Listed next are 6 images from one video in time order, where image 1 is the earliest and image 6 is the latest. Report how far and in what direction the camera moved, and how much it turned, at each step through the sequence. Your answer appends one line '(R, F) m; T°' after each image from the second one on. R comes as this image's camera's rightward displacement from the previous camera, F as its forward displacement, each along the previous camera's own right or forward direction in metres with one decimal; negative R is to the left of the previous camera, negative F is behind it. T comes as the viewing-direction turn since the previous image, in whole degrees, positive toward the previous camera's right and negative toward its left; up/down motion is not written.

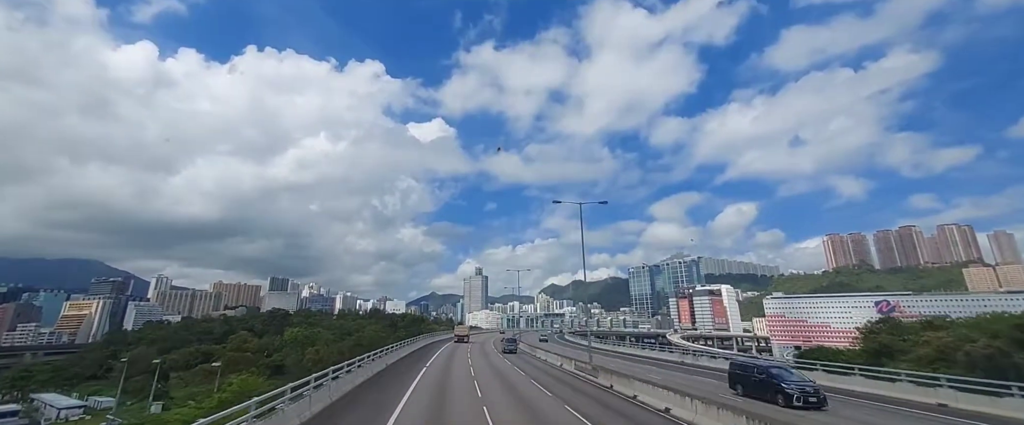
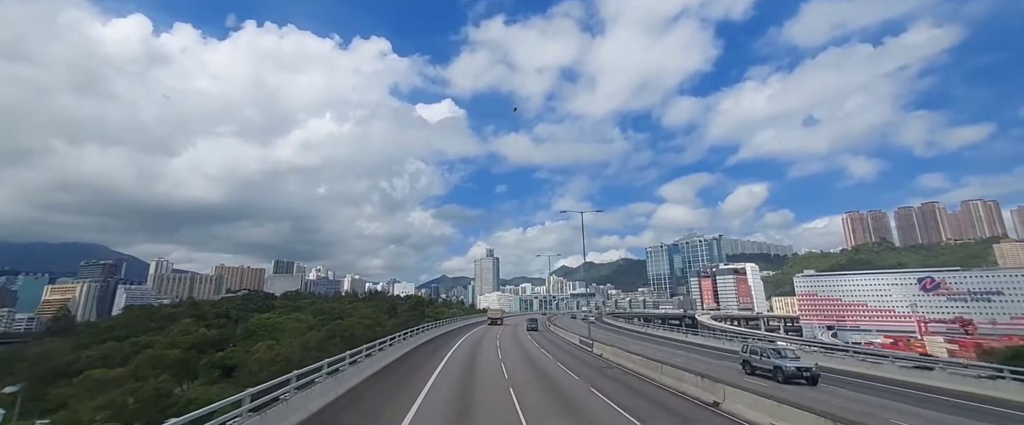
(-0.9, +5.1) m; -1°
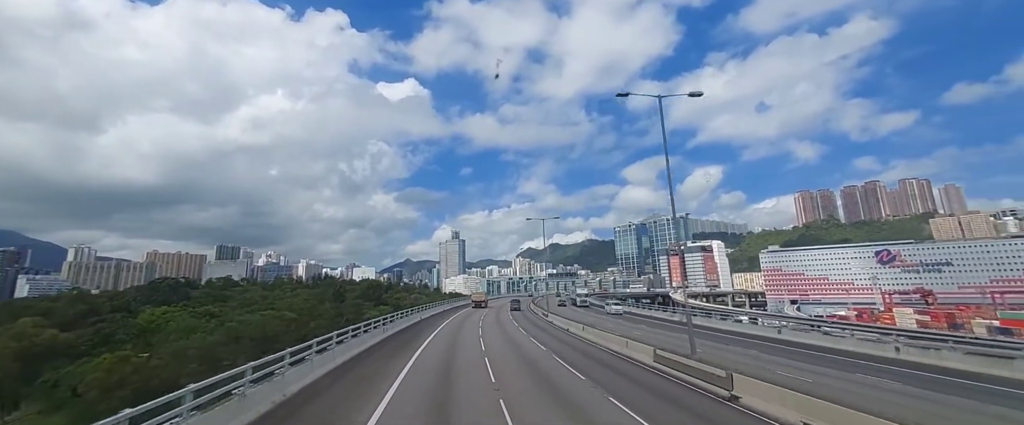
(-0.5, +4.2) m; +5°
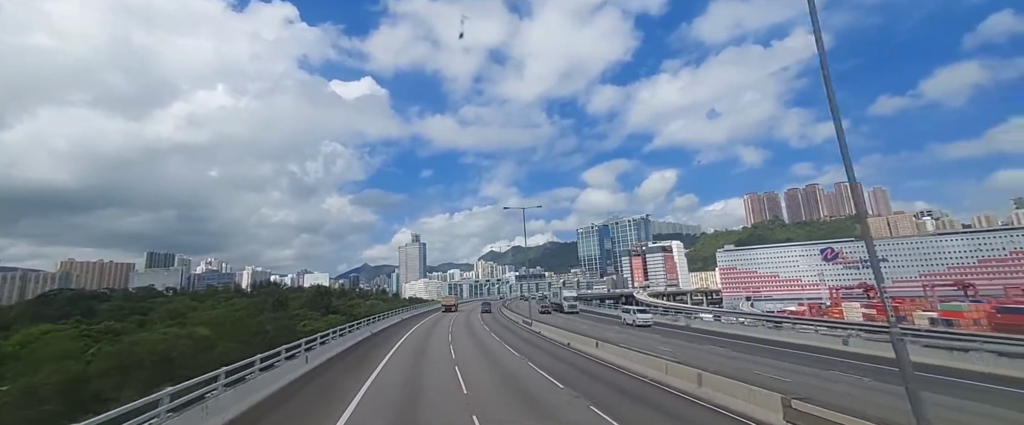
(-0.4, +2.1) m; +5°
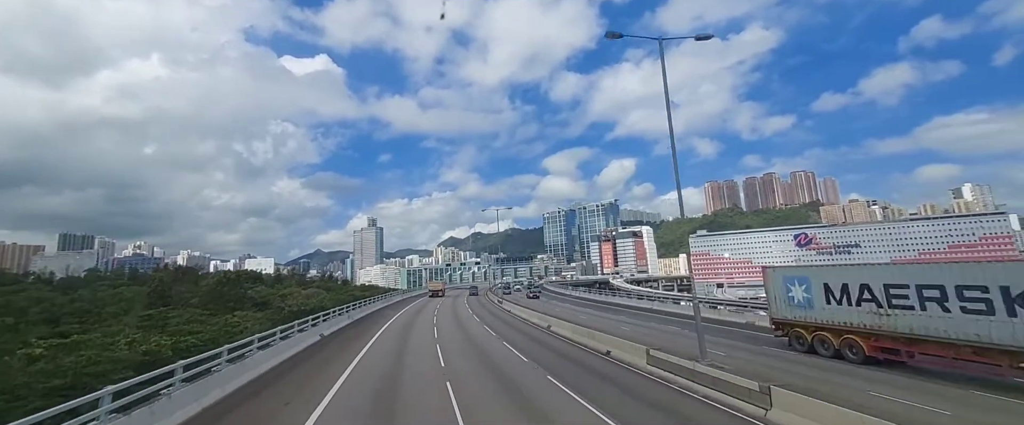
(-1.4, +5.2) m; +5°
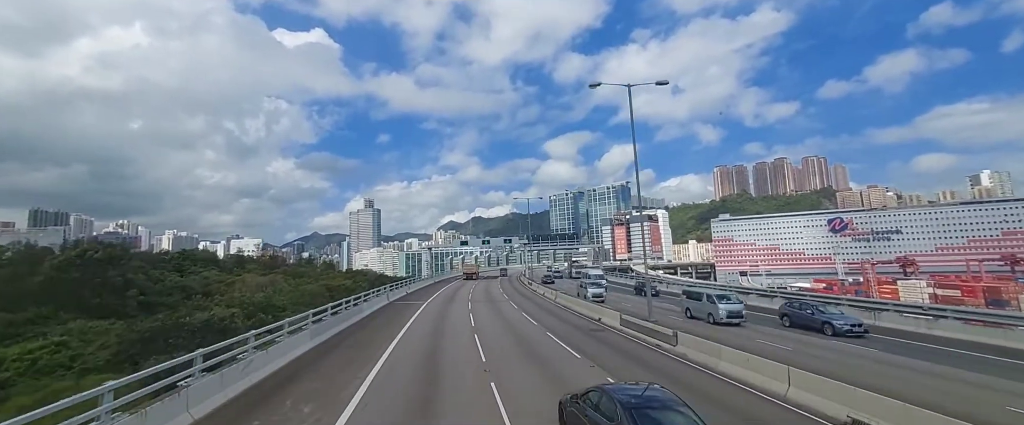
(-2.3, +6.5) m; 0°
